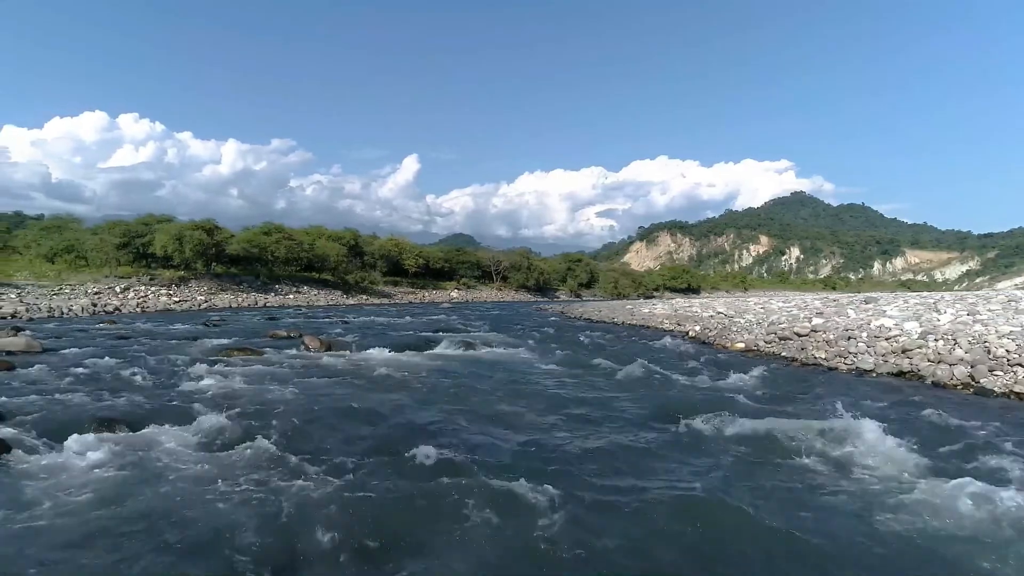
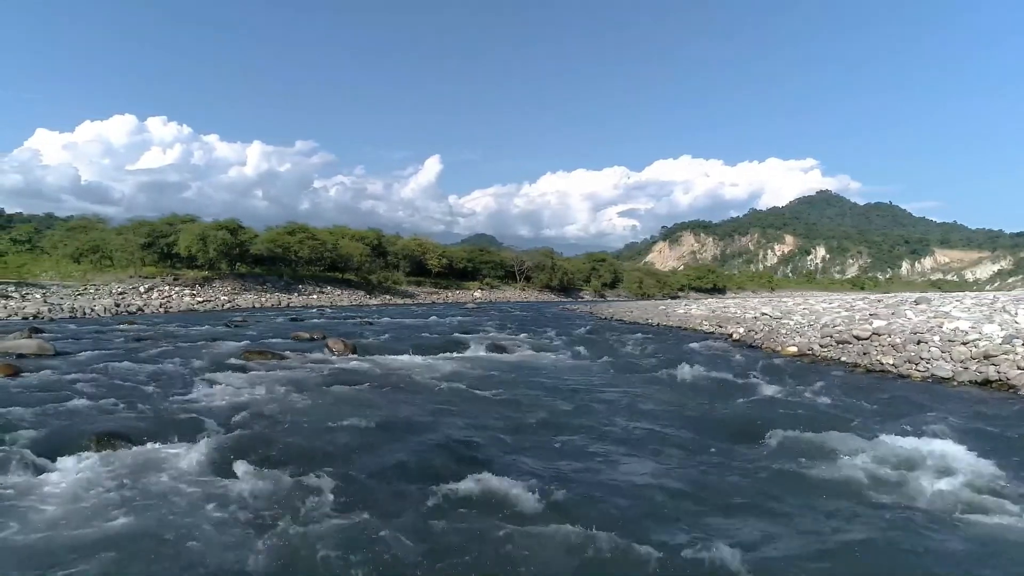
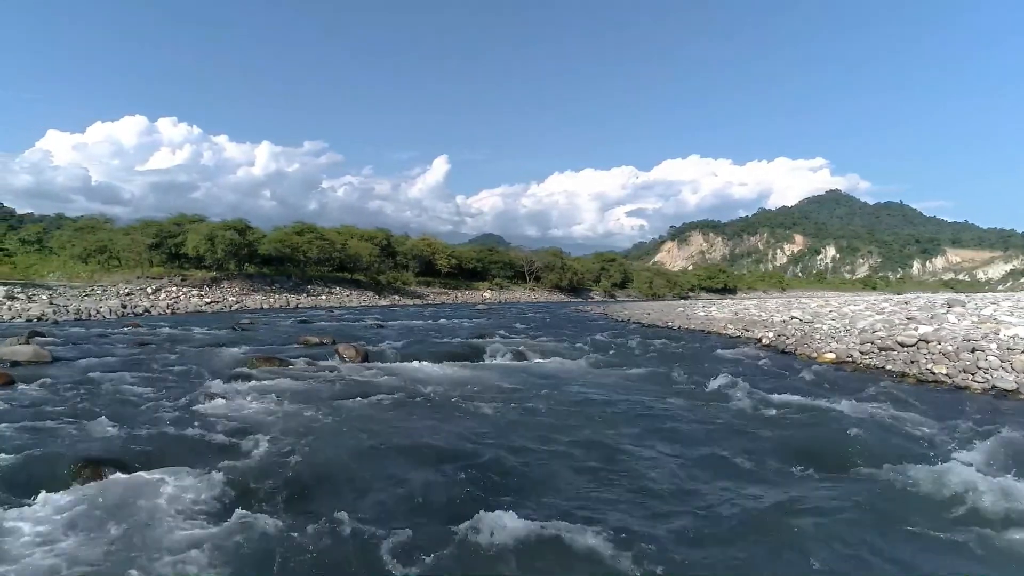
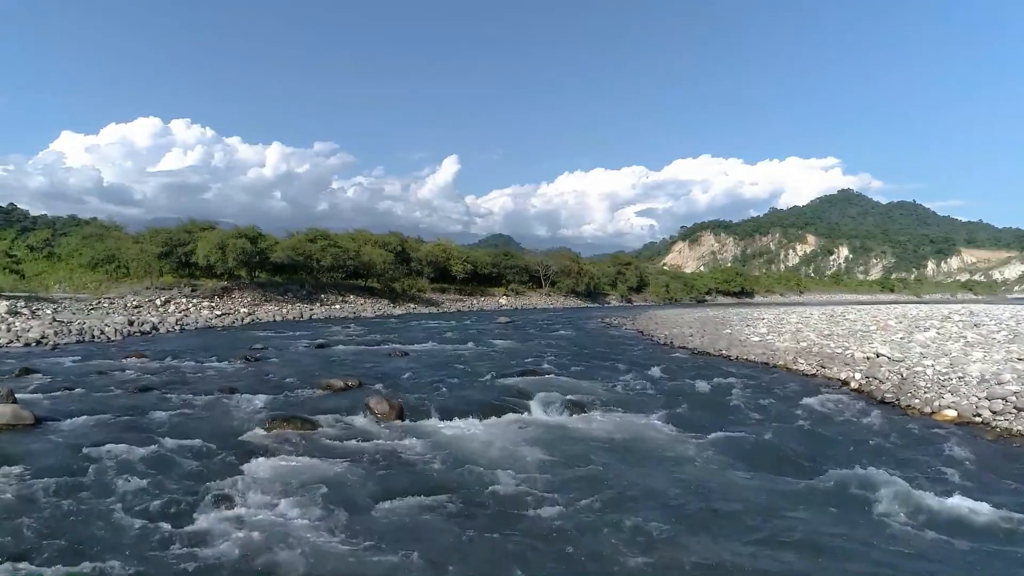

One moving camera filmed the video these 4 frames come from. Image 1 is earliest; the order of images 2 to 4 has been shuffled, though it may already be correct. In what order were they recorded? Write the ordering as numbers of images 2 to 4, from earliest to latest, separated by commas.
2, 3, 4
